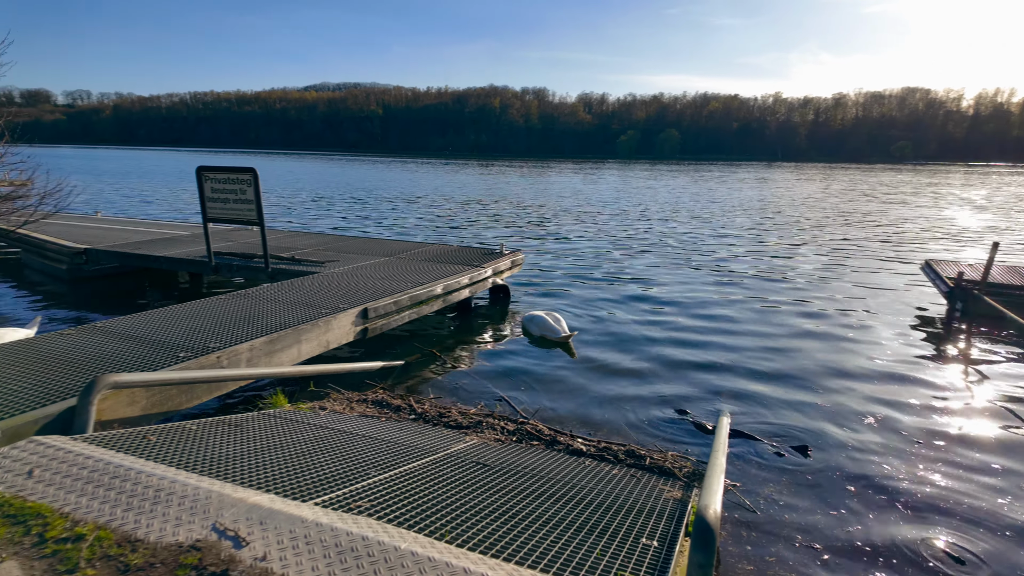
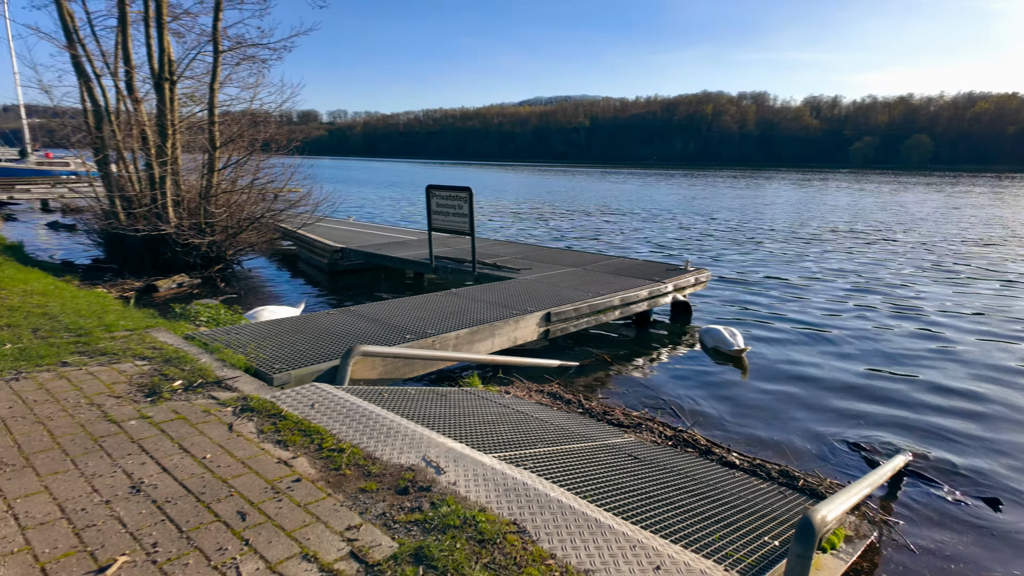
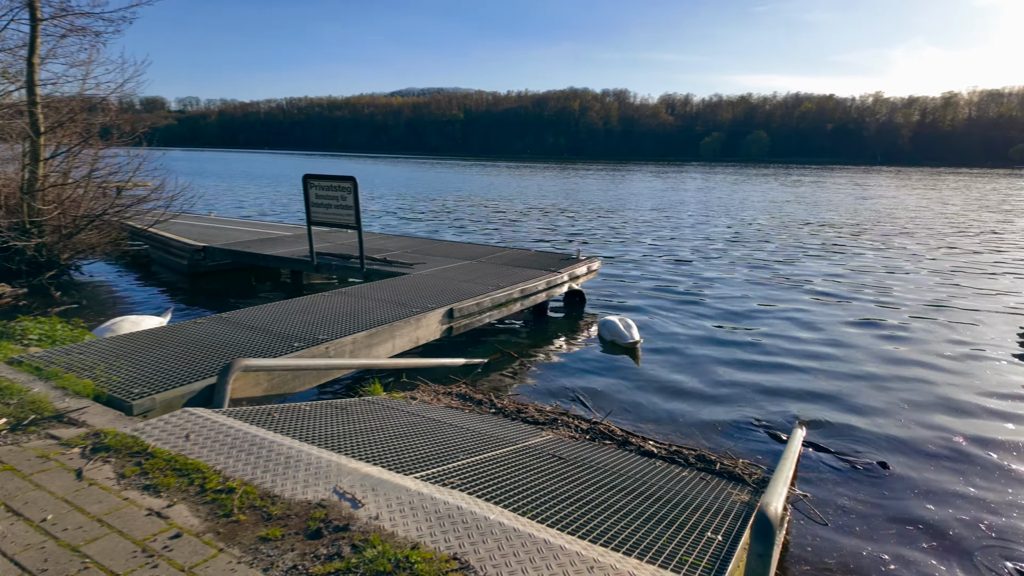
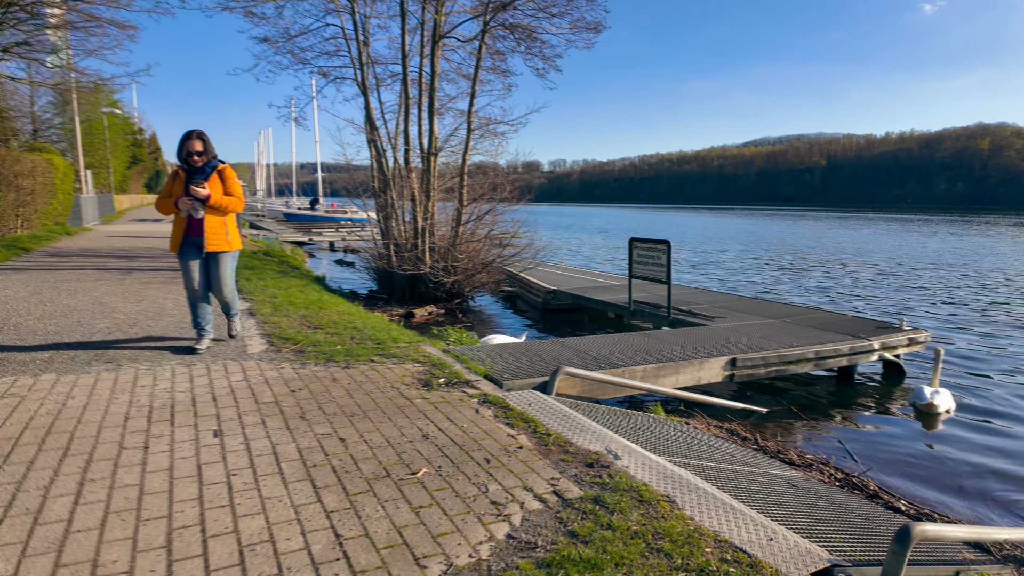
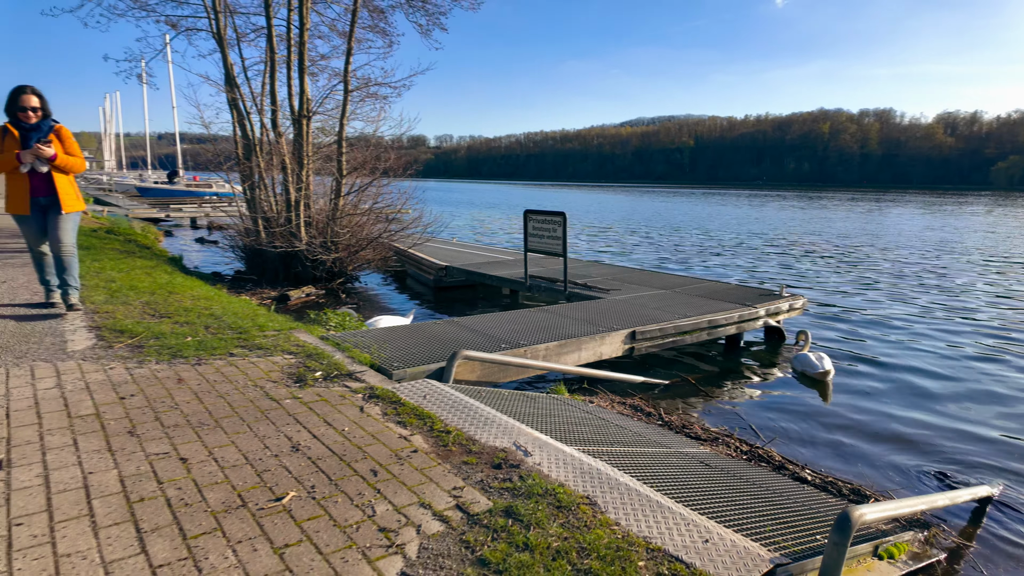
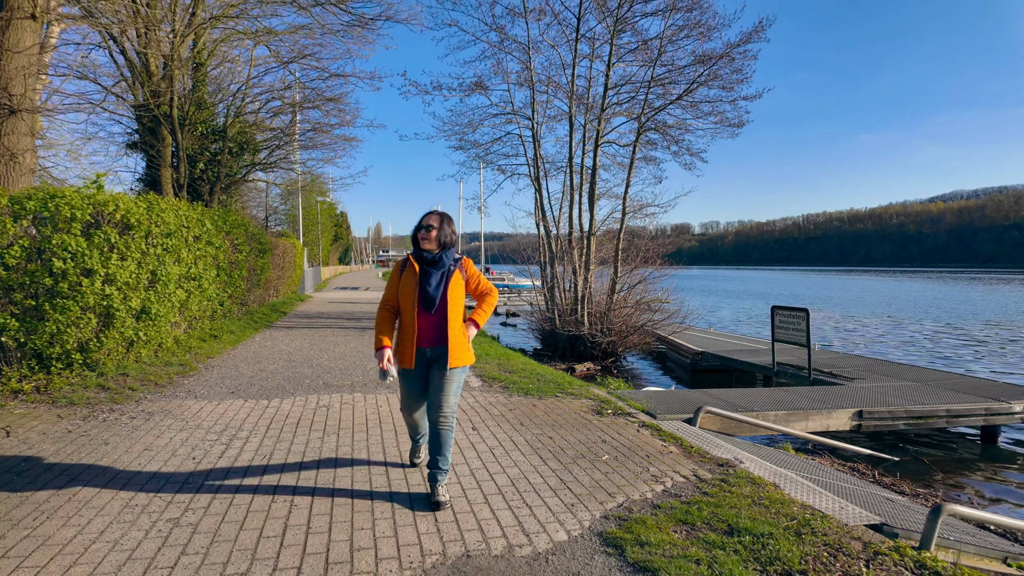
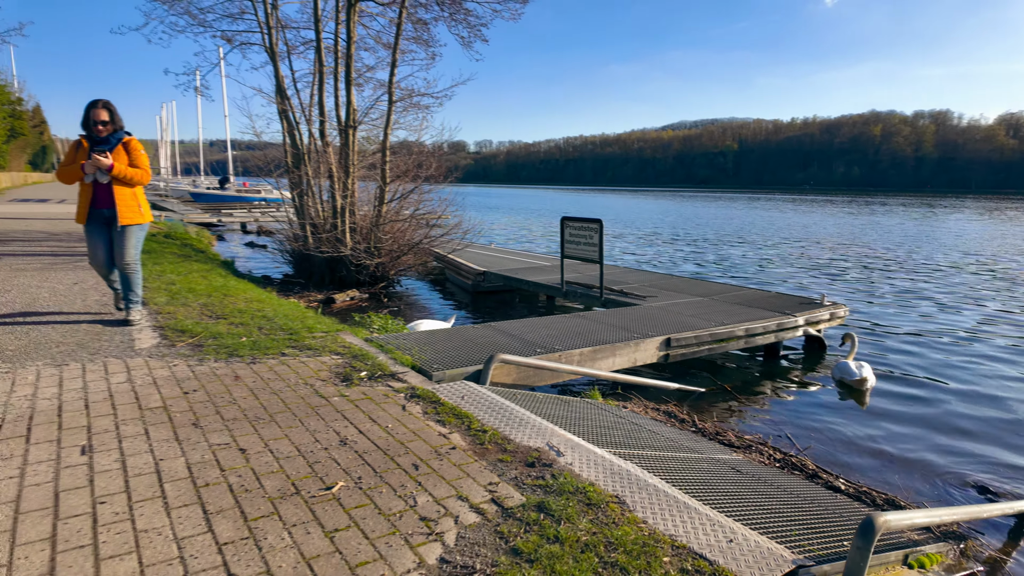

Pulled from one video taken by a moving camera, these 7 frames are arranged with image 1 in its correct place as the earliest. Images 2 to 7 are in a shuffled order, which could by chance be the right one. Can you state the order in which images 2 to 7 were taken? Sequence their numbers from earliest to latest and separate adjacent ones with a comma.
3, 2, 5, 7, 4, 6
